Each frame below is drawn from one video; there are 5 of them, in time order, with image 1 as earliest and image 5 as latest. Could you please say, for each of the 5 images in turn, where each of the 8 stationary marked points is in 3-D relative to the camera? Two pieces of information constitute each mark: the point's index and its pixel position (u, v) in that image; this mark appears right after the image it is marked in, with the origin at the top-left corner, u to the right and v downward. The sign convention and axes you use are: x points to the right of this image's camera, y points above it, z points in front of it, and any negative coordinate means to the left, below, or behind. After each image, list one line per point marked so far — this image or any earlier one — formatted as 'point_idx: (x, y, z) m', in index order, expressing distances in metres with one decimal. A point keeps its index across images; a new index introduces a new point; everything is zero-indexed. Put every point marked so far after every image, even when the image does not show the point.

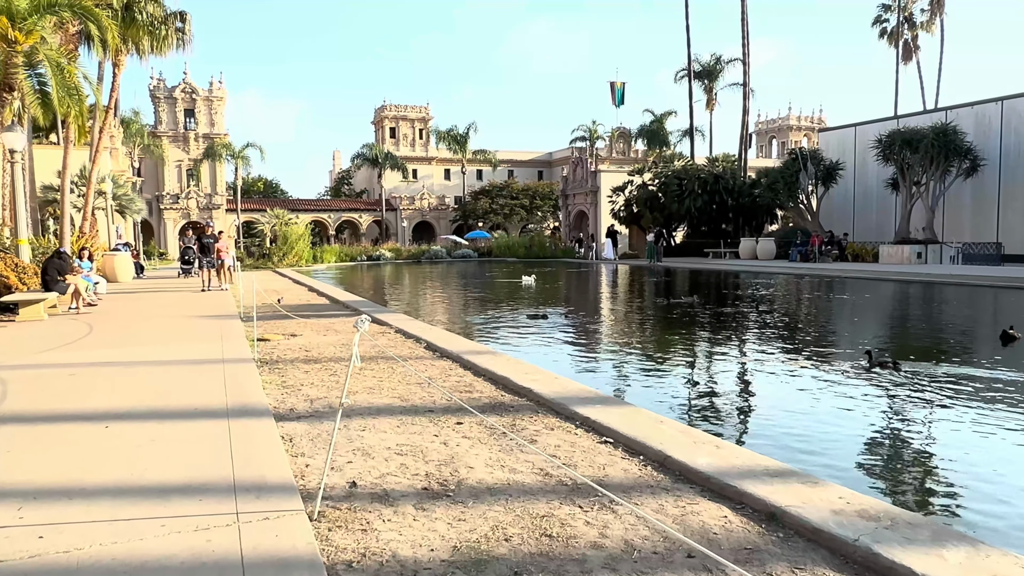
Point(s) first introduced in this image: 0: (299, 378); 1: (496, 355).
0: (-1.7, -0.7, +5.8) m
1: (-0.1, -0.6, +6.5) m
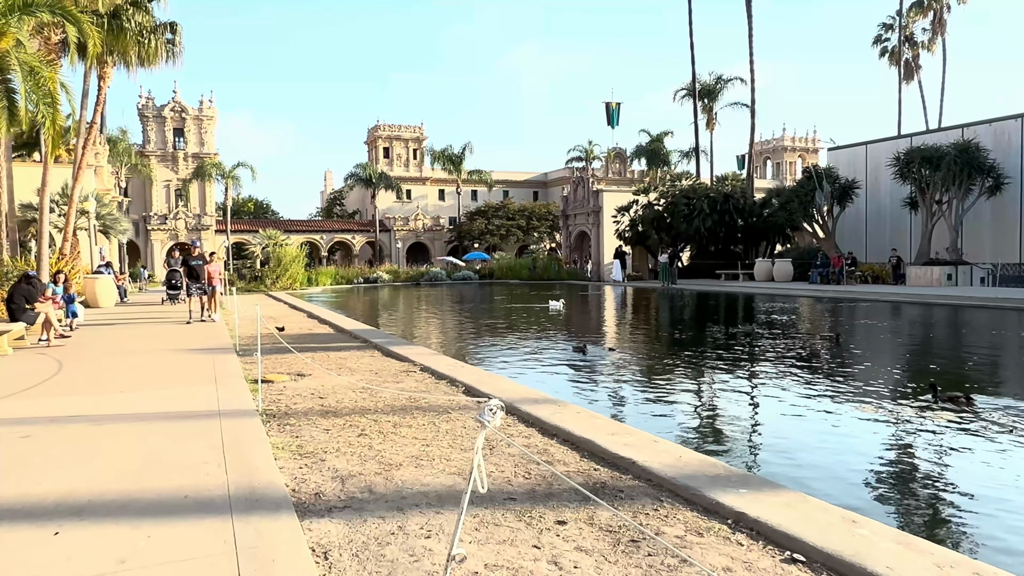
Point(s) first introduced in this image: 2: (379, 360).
0: (-1.2, -1.0, +4.5) m
1: (+0.4, -0.8, +5.2) m
2: (-1.4, -0.8, +7.8) m
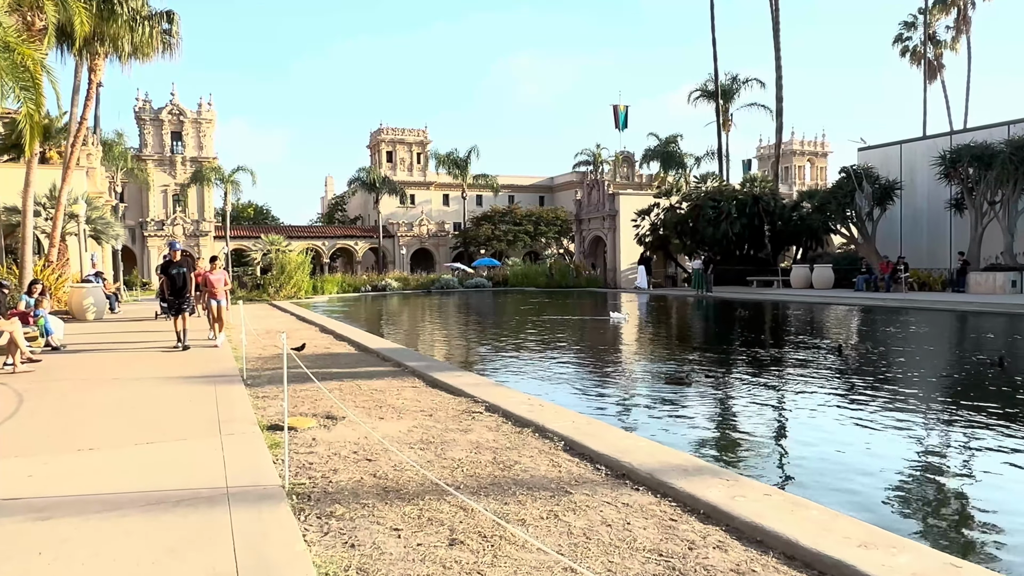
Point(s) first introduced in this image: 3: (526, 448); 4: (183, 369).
0: (-0.5, -1.0, +2.8) m
1: (+1.1, -0.9, +3.5) m
2: (-0.6, -0.9, +6.1) m
3: (+0.1, -1.0, +4.4) m
4: (-3.5, -0.9, +7.6) m
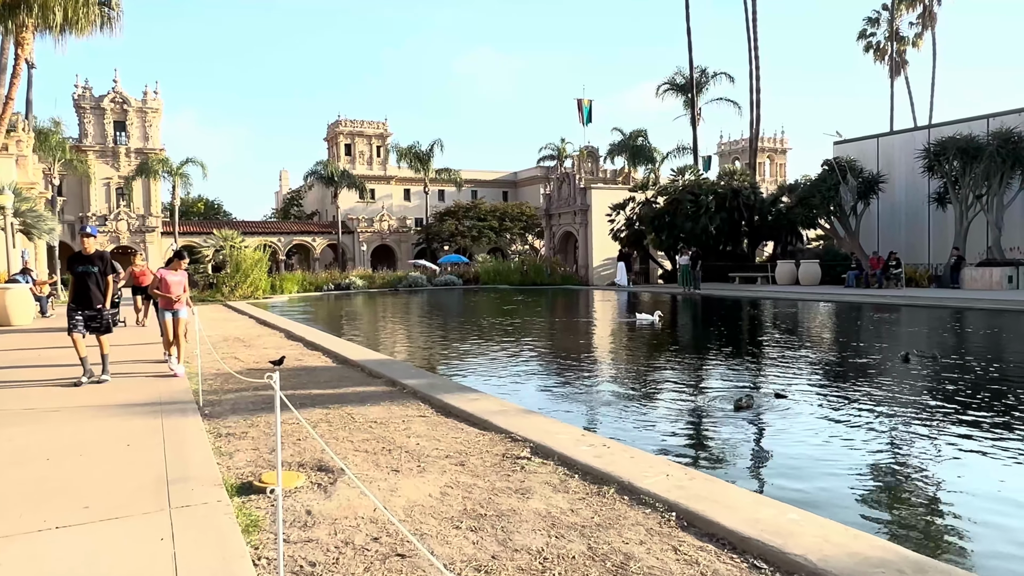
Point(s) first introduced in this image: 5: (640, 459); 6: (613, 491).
0: (0.0, -1.1, +1.4) m
1: (+1.5, -1.0, +2.2) m
2: (-0.3, -0.9, +4.7) m
3: (+0.5, -1.0, +3.0) m
4: (-3.3, -0.9, +6.0) m
5: (+0.7, -0.9, +4.0) m
6: (+0.5, -1.0, +3.5) m
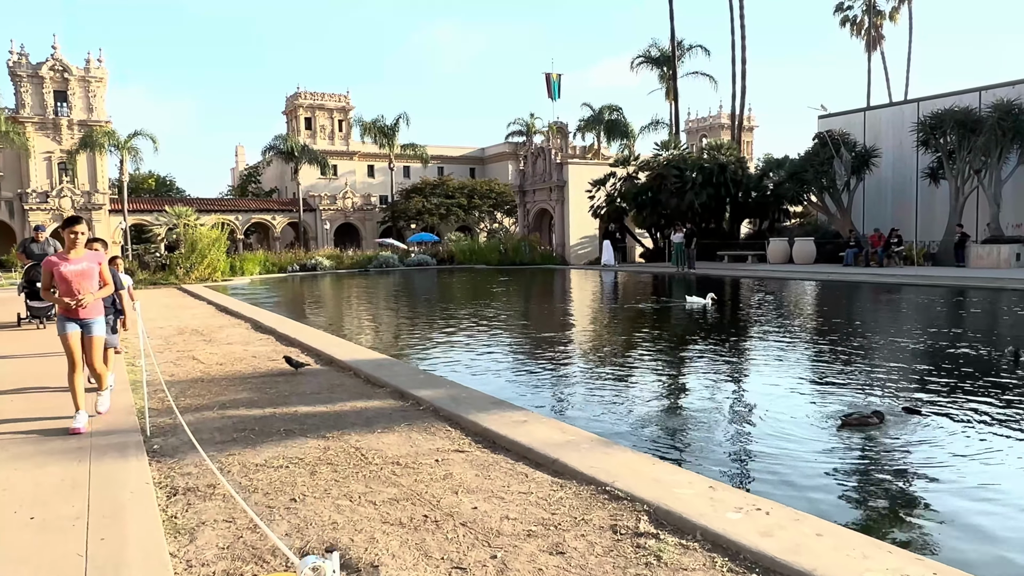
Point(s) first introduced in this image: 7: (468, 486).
0: (+0.6, -1.1, 0.0) m
1: (+2.1, -1.0, +0.9) m
2: (+0.1, -0.9, +3.2) m
3: (+1.0, -1.0, +1.6) m
4: (-2.9, -0.8, +4.4) m
5: (+1.2, -0.9, +2.6) m
6: (+1.0, -1.0, +2.1) m
7: (-0.2, -0.9, +3.3) m
